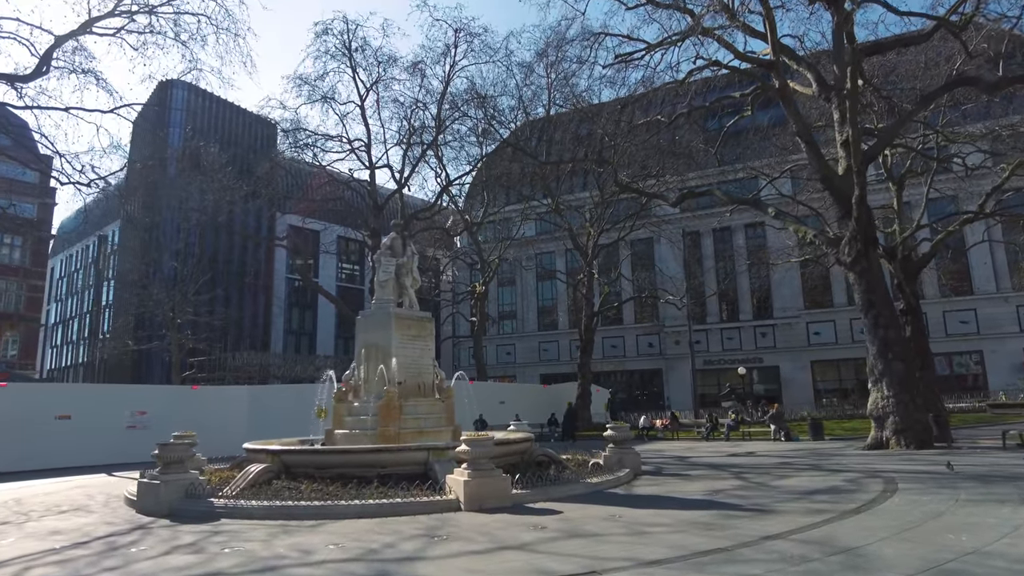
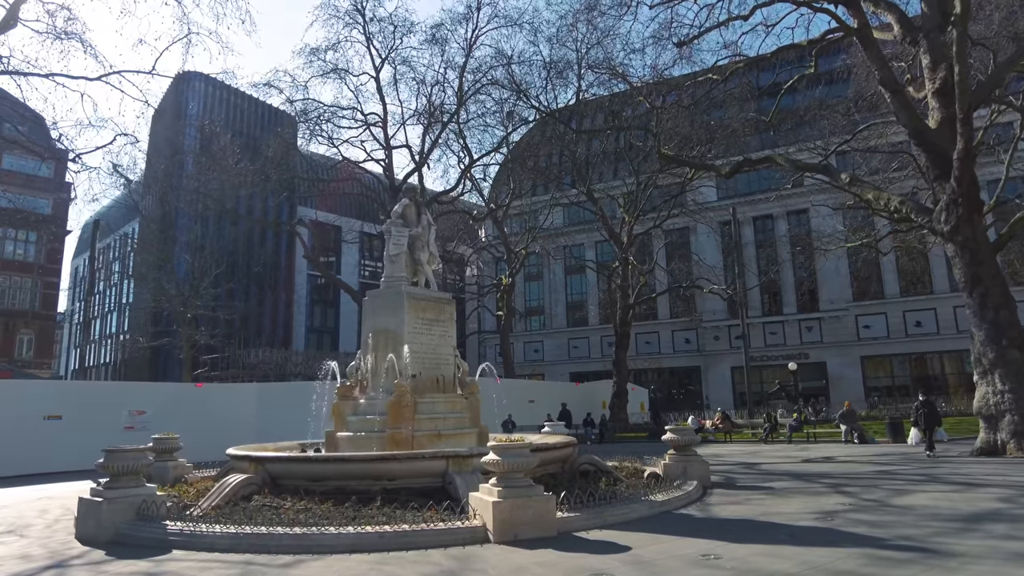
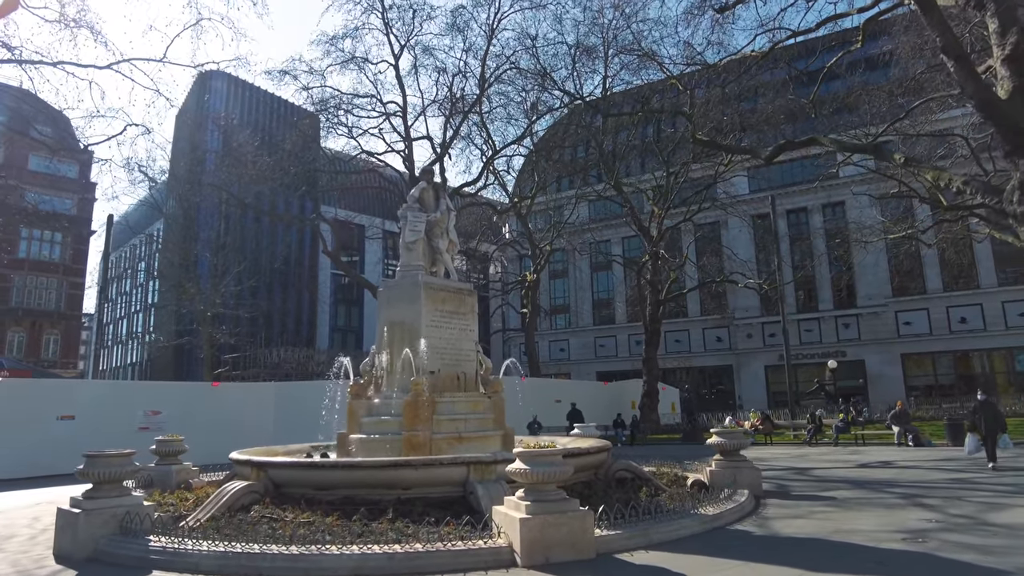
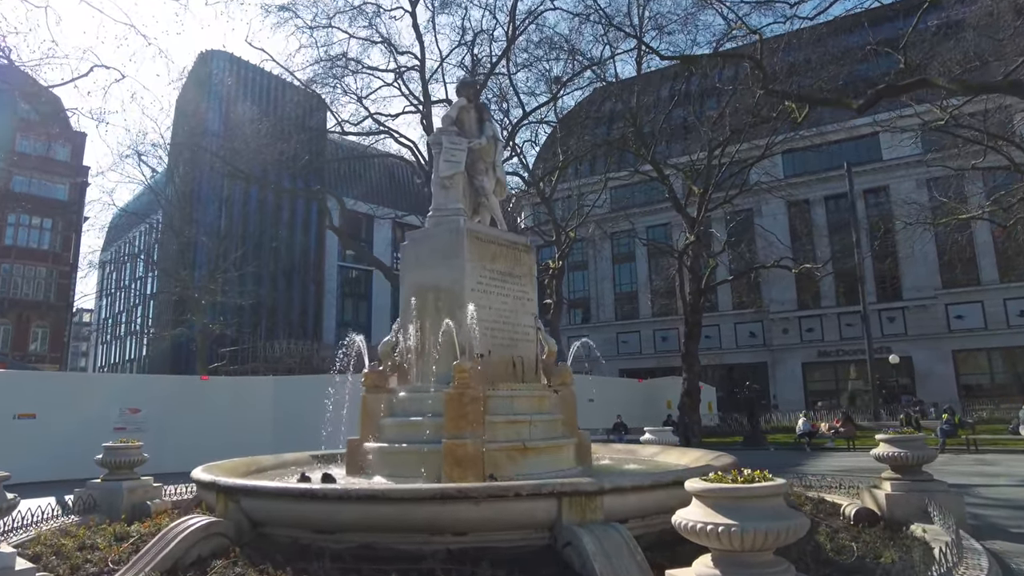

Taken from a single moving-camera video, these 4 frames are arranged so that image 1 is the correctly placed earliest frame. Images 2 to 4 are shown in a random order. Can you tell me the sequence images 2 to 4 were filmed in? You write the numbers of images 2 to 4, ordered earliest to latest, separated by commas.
2, 3, 4
